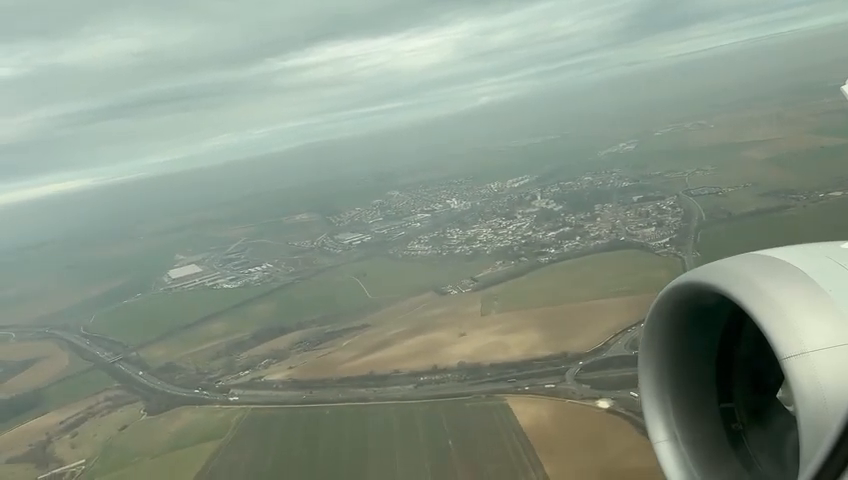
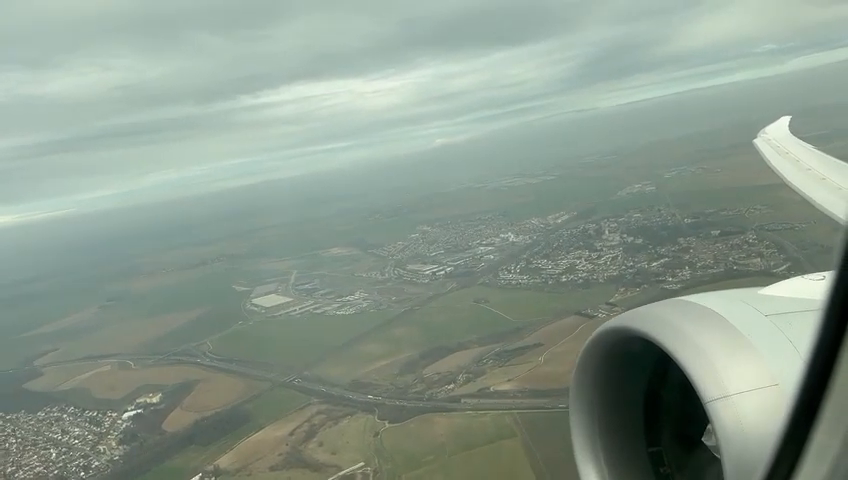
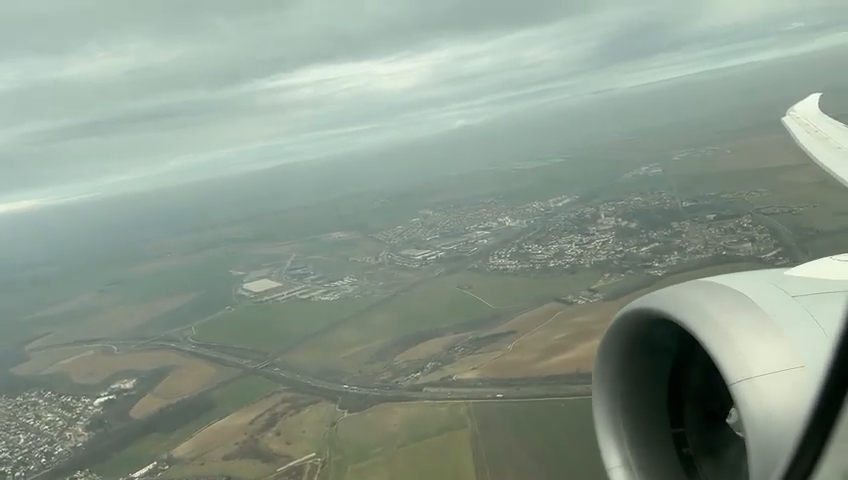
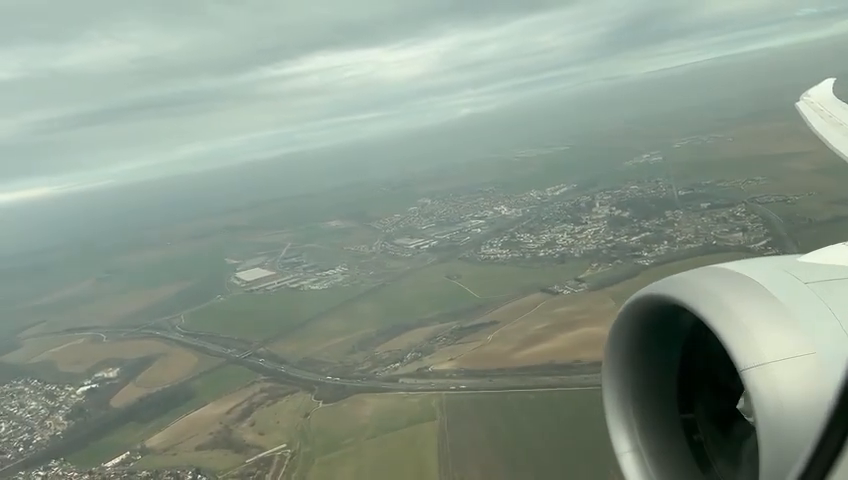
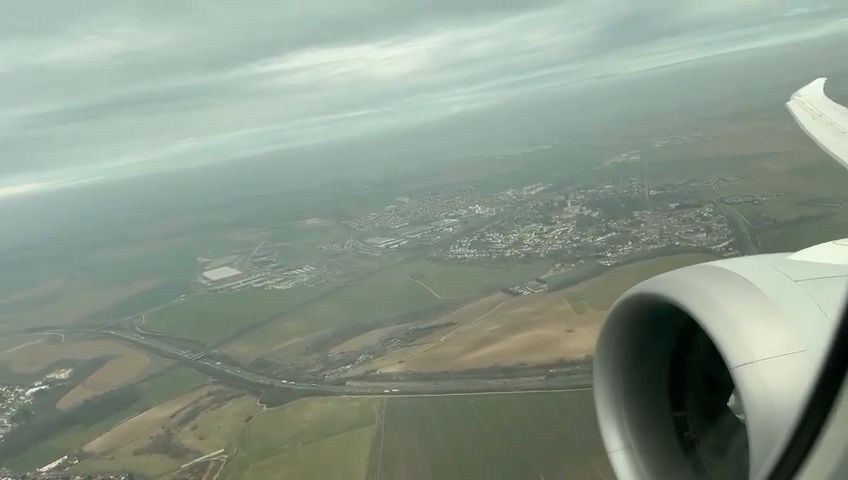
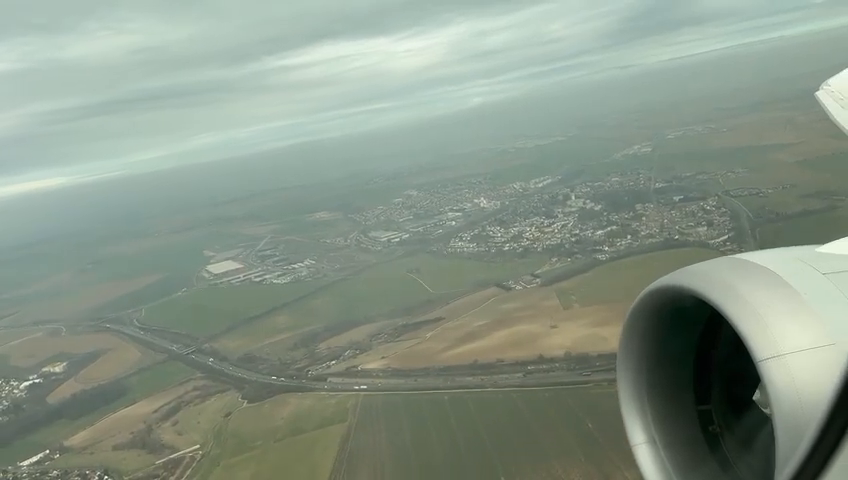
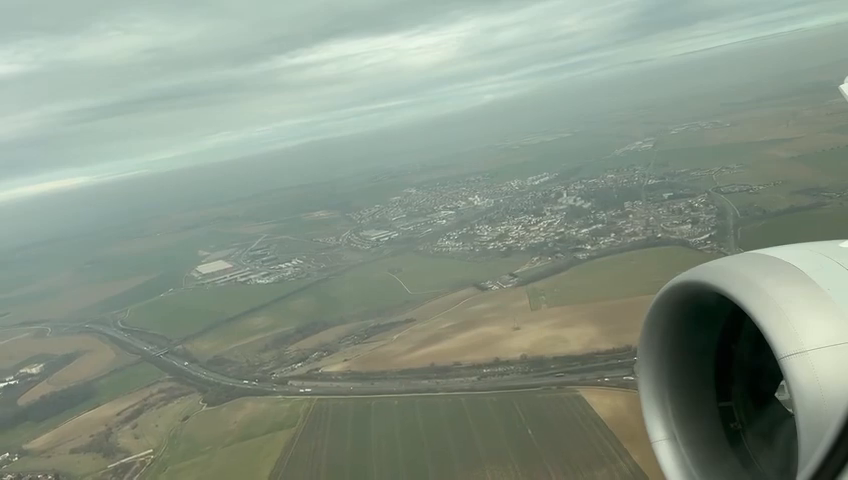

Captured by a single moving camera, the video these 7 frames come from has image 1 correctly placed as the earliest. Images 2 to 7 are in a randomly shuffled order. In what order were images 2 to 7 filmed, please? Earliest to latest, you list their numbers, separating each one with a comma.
7, 6, 5, 4, 3, 2
